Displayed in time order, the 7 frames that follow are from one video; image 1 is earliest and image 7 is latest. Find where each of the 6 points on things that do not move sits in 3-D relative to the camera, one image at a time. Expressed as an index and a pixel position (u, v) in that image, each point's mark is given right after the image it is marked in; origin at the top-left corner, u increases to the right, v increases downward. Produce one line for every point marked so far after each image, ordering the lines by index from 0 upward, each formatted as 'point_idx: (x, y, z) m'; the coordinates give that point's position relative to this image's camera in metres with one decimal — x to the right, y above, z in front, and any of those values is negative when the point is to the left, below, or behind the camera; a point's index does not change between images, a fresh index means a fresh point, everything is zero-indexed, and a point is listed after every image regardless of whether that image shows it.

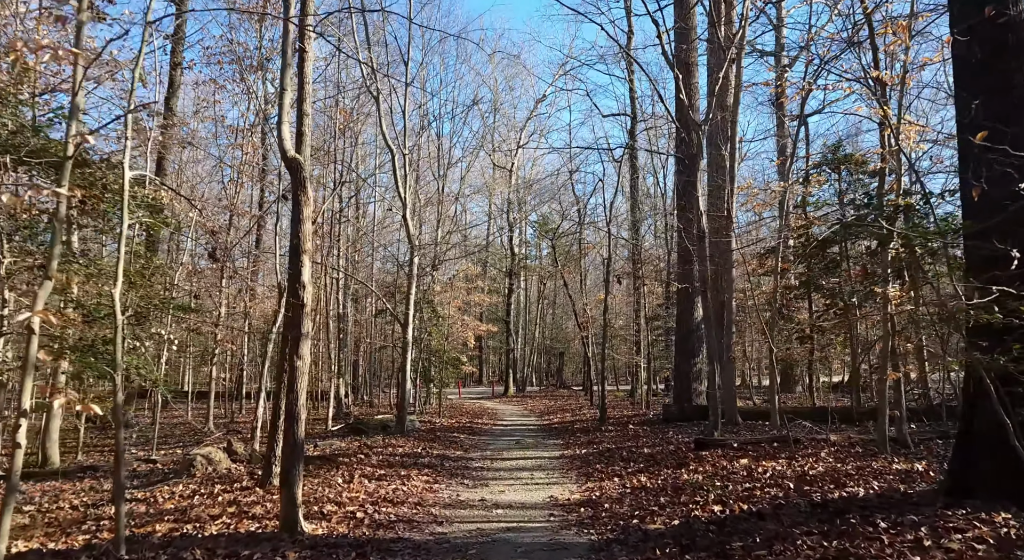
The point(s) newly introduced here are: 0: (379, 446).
0: (-2.2, -2.7, +13.3) m
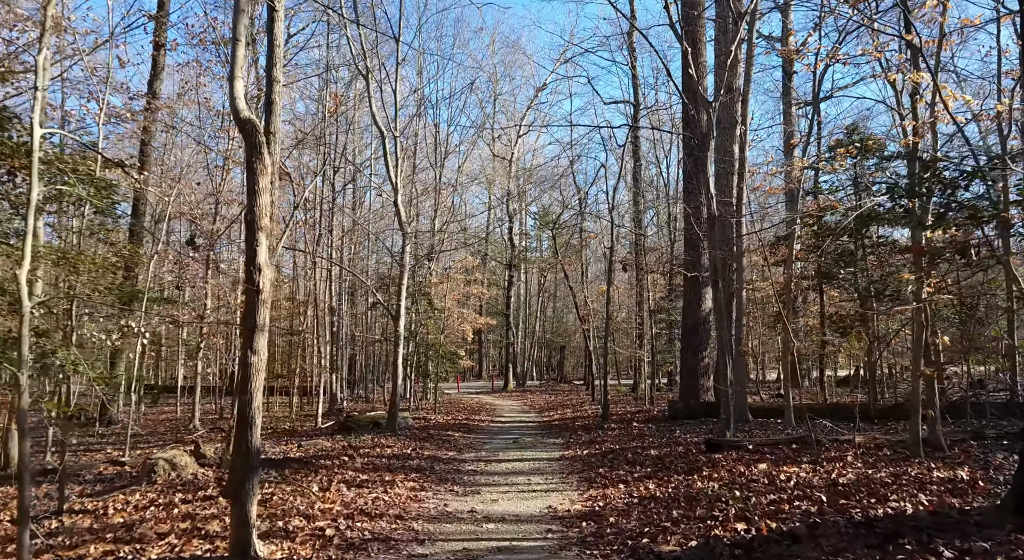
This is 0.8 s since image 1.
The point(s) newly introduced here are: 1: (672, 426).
0: (-2.2, -2.5, +12.4) m
1: (+2.7, -2.5, +13.6) m
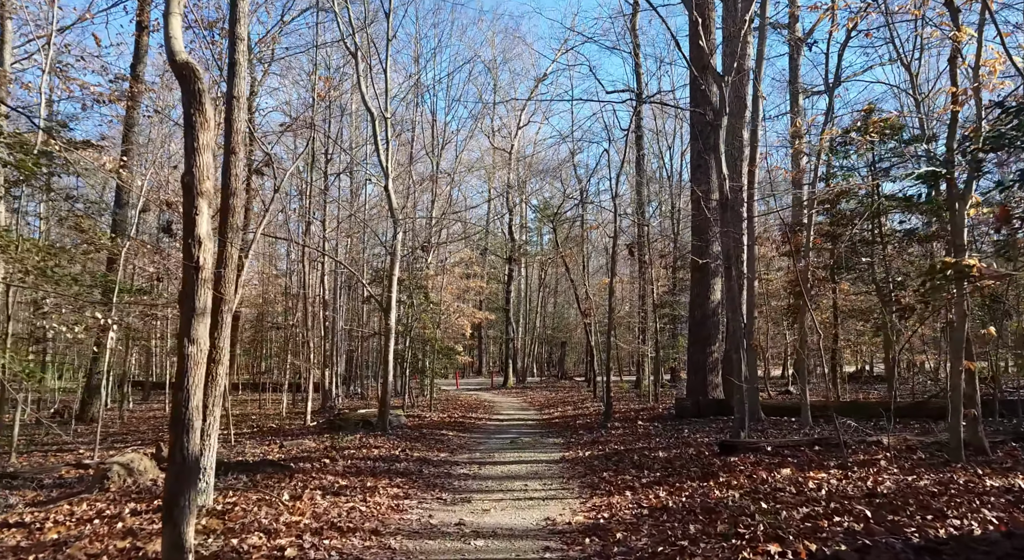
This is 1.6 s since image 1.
0: (-2.3, -2.4, +11.6) m
1: (+2.6, -2.3, +12.8) m
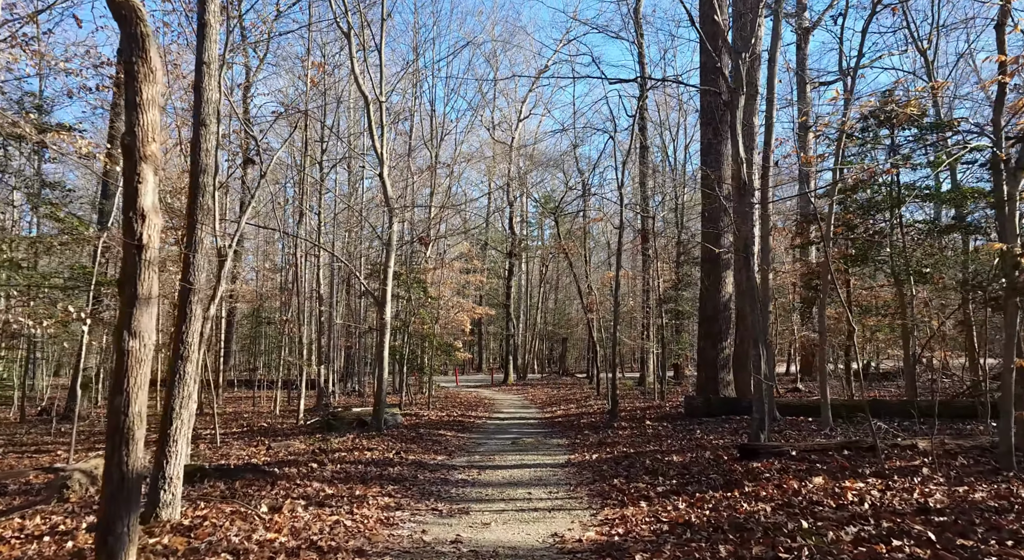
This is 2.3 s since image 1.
0: (-2.2, -2.2, +10.9) m
1: (+2.7, -2.2, +12.1) m
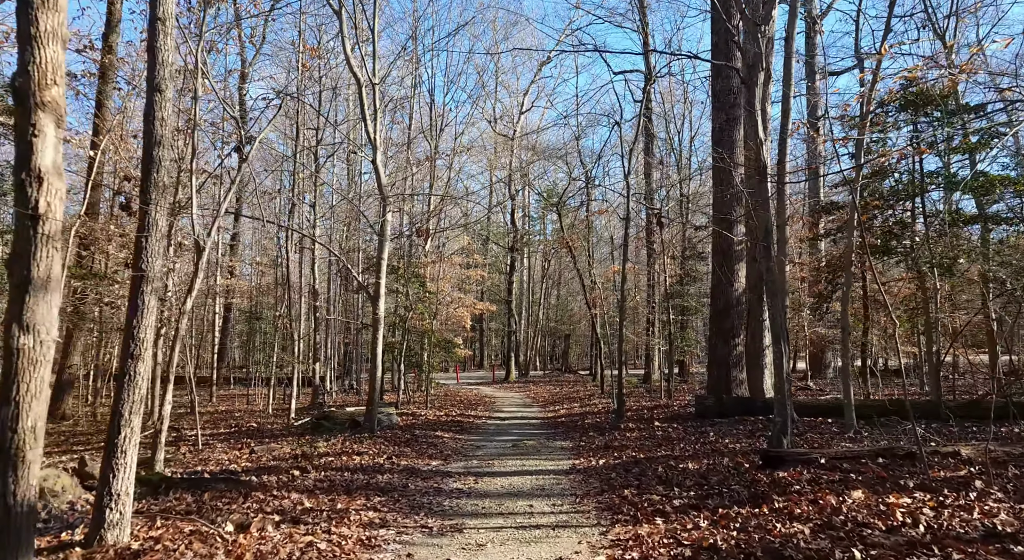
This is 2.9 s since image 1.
0: (-2.2, -2.1, +10.1) m
1: (+2.7, -2.1, +11.3) m
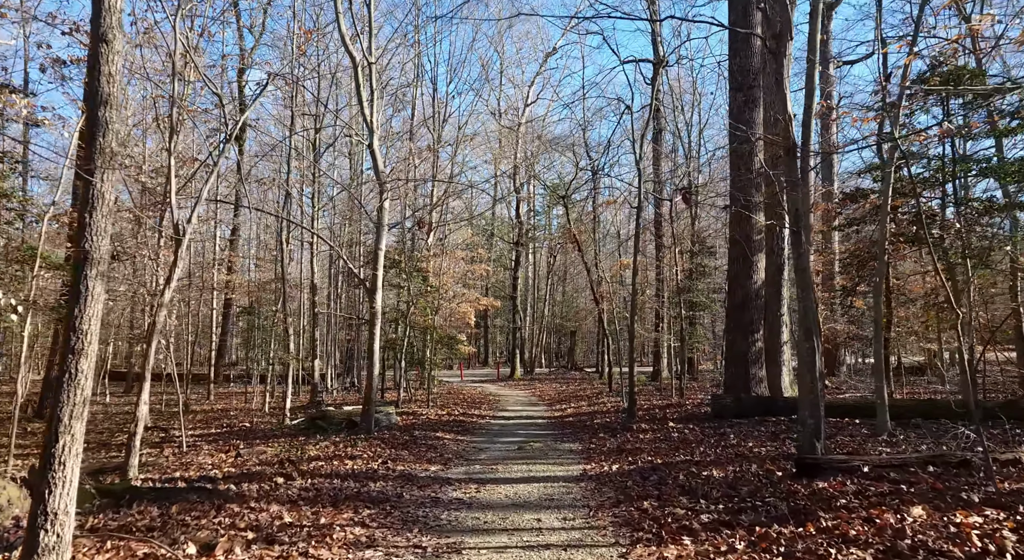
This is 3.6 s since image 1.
0: (-2.2, -2.0, +9.4) m
1: (+2.7, -1.9, +10.5) m
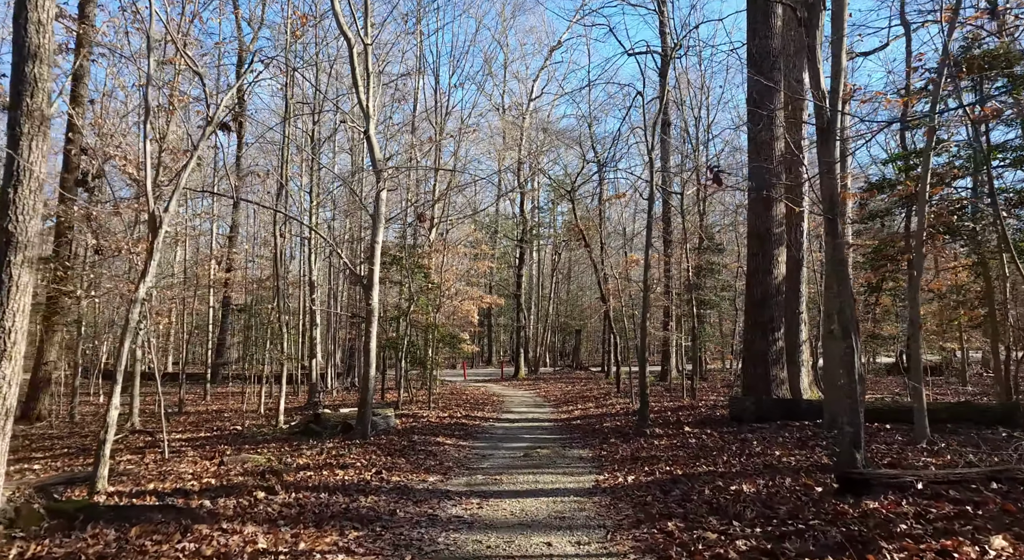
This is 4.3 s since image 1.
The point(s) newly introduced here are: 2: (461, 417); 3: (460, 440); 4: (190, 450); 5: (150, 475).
0: (-2.1, -2.0, +8.7) m
1: (+2.8, -1.9, +9.8) m
2: (-0.9, -2.6, +15.7) m
3: (-0.8, -2.3, +11.9) m
4: (-4.4, -2.3, +11.1) m
5: (-3.8, -2.1, +8.5) m
